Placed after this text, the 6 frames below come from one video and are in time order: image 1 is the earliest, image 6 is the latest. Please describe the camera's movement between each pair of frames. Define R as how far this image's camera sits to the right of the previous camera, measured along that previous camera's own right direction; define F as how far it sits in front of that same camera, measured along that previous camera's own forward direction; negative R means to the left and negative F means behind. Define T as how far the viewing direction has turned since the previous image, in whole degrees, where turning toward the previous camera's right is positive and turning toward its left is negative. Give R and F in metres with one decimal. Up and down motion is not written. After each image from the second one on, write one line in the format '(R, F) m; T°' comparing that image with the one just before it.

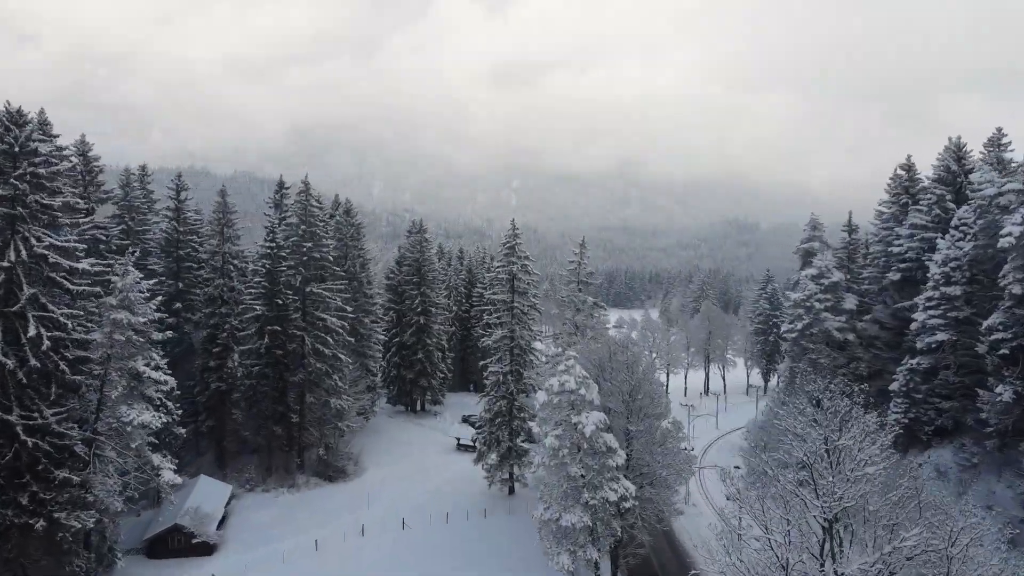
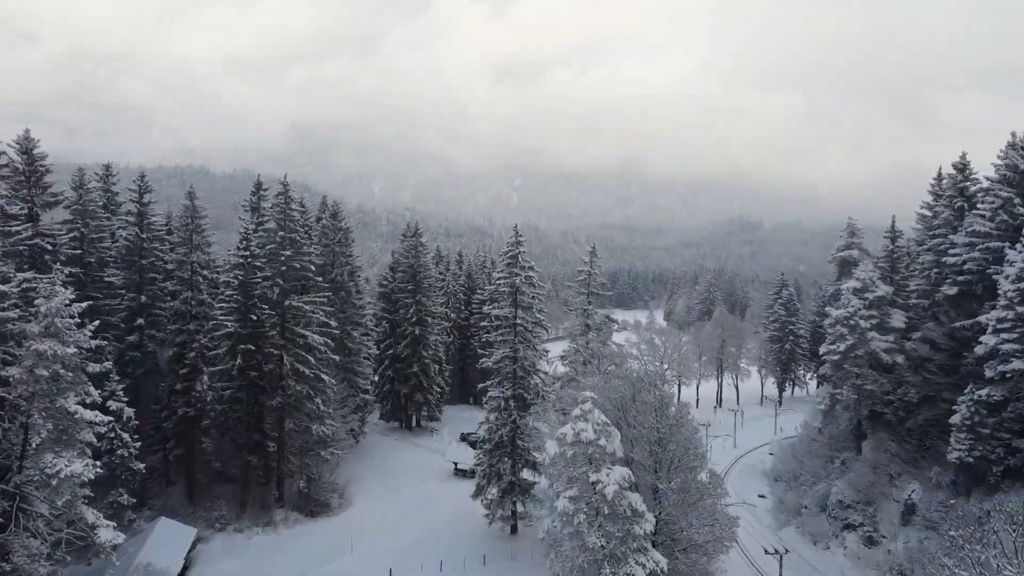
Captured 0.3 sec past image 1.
(-0.1, +2.8) m; 0°
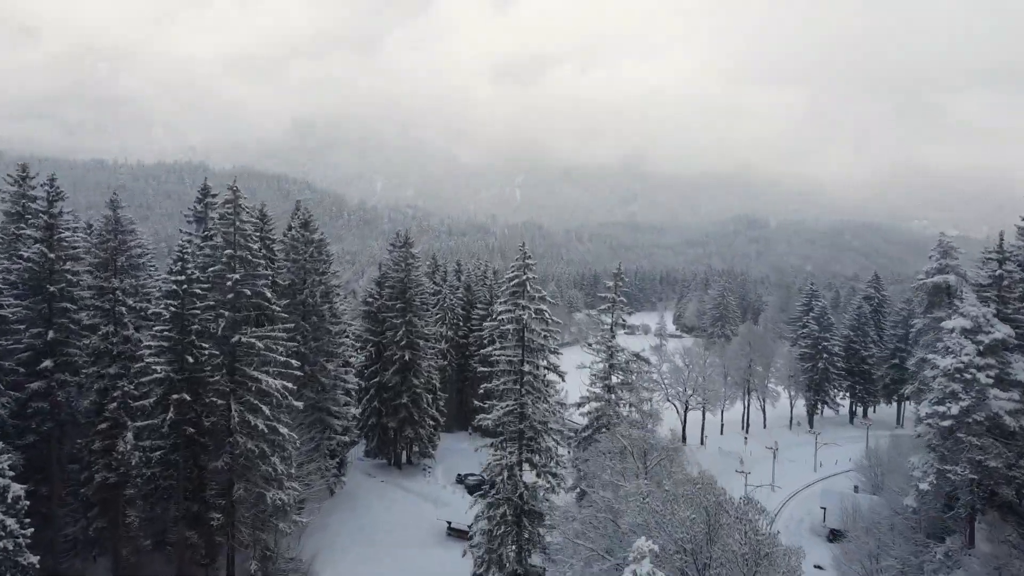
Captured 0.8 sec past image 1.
(-0.1, +5.0) m; 0°
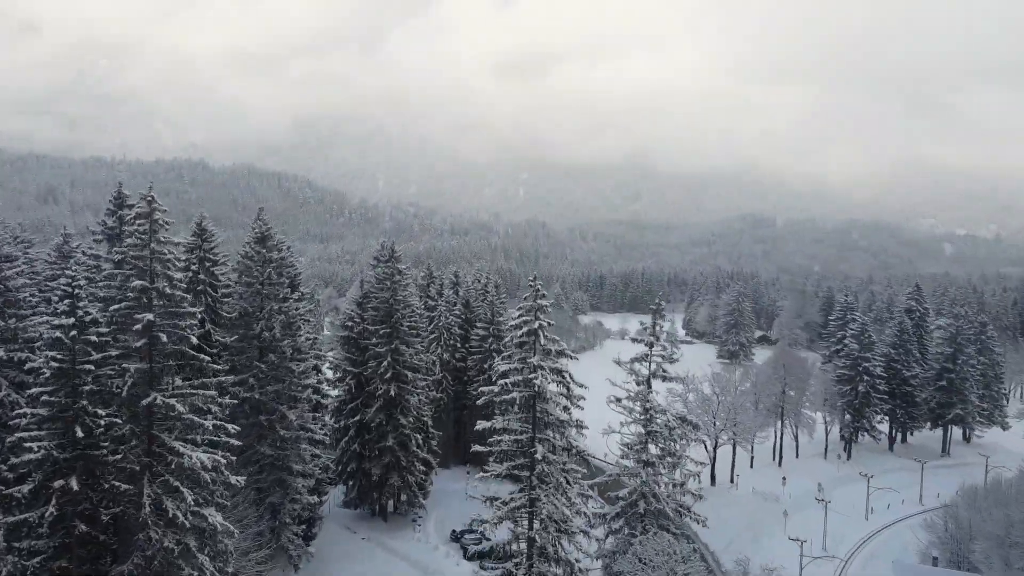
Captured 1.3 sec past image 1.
(-0.1, +5.0) m; 0°
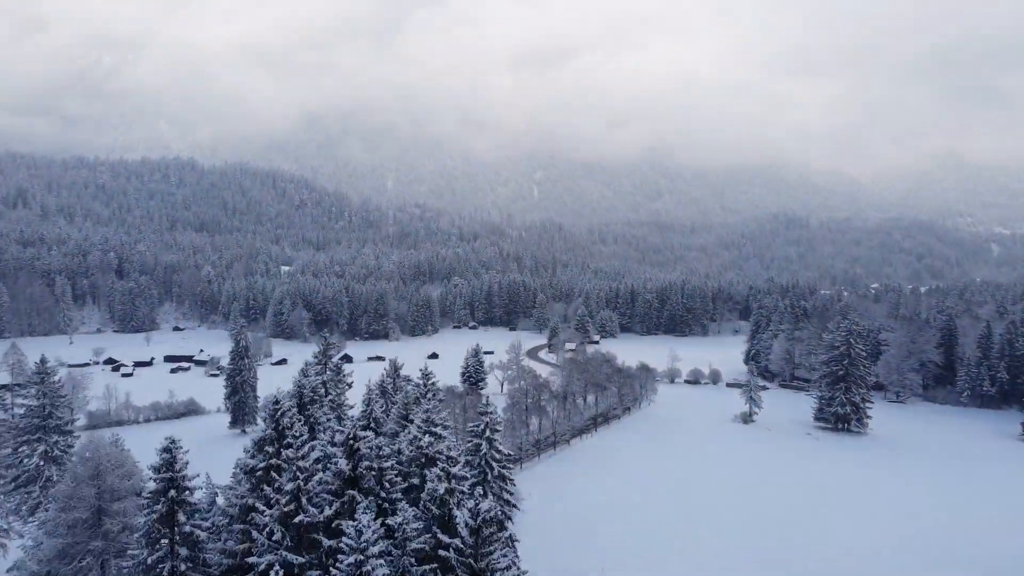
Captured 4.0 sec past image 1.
(-0.1, +27.6) m; -1°
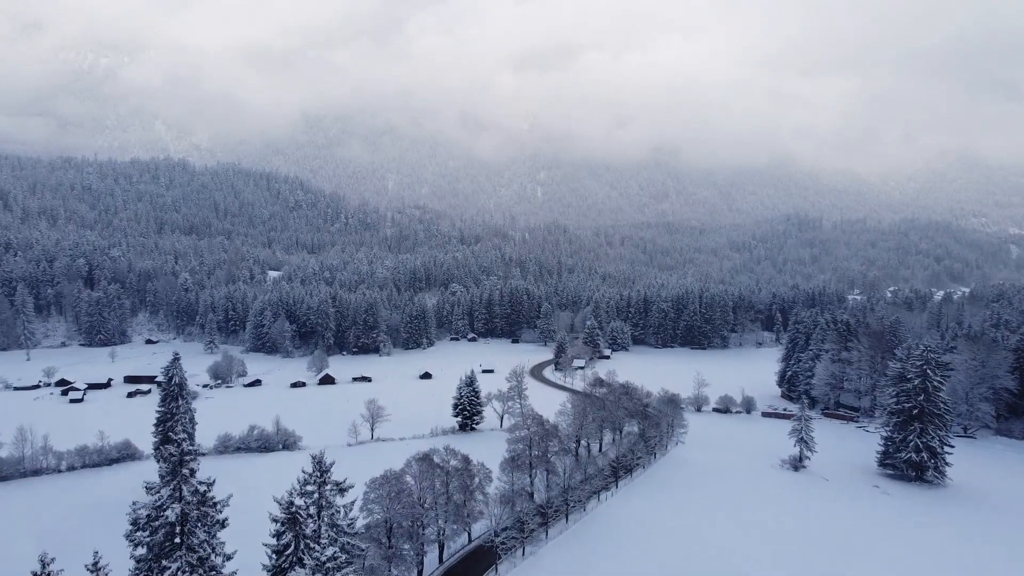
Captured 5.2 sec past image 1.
(+0.3, +12.1) m; 0°
